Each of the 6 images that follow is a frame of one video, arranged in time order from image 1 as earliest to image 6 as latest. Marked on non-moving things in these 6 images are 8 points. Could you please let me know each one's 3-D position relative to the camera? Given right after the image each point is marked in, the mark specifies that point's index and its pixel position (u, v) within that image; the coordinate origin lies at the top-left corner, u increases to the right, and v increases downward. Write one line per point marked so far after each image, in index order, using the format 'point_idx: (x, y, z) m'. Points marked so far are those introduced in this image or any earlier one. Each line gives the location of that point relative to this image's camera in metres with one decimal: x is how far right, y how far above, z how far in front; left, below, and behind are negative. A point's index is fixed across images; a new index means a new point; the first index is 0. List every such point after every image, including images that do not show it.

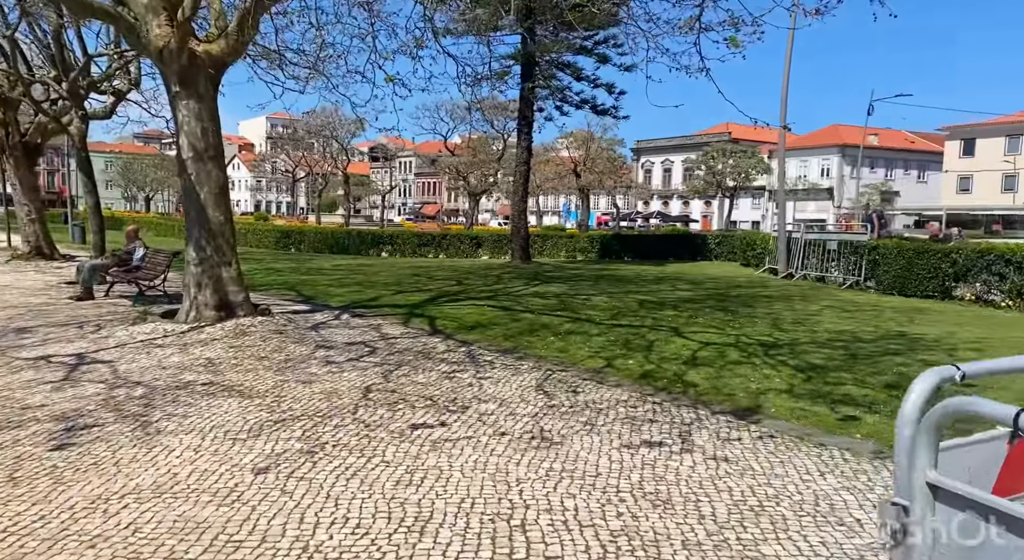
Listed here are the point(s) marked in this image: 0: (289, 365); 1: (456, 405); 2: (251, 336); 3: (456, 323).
0: (-1.9, -0.7, +6.3) m
1: (-0.4, -0.8, +5.0) m
2: (-2.6, -0.6, +7.4) m
3: (-0.6, -0.5, +8.6) m
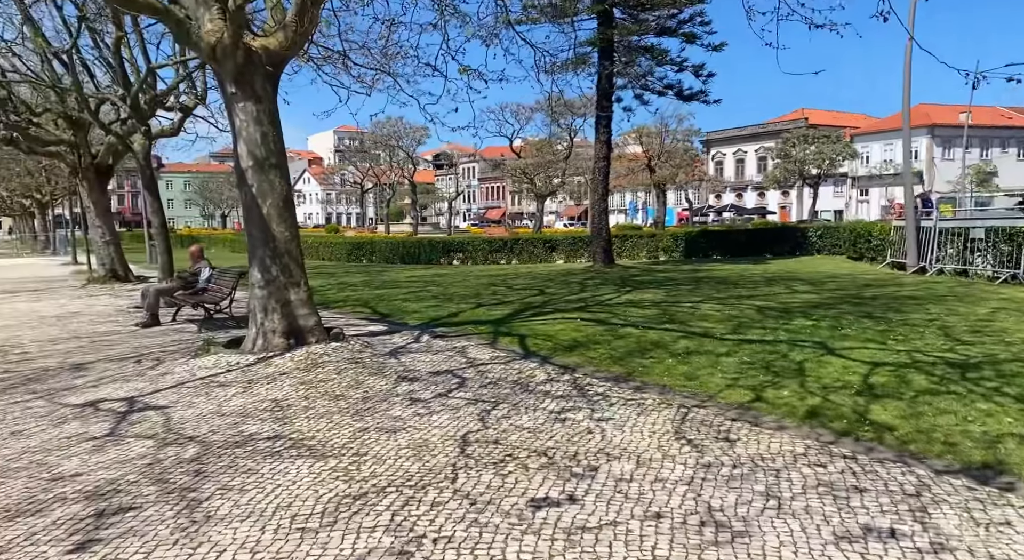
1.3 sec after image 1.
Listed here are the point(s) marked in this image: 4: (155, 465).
0: (-1.0, -0.9, +5.3) m
1: (+0.4, -1.0, +3.9) m
2: (-1.7, -0.8, +6.5) m
3: (+0.4, -0.6, +7.5) m
4: (-2.0, -1.1, +4.2) m
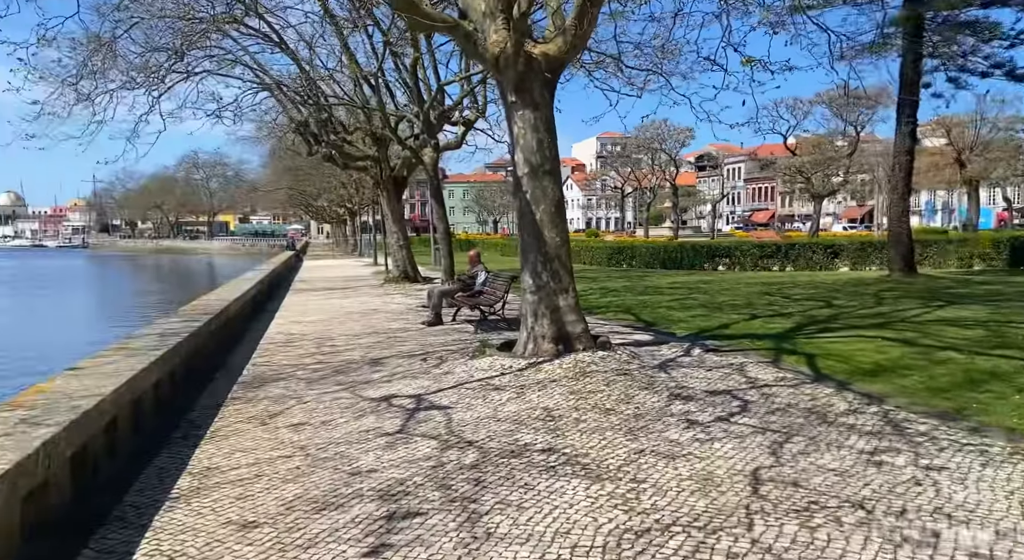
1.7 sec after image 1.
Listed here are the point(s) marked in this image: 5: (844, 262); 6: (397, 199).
0: (+0.9, -1.0, +5.0) m
1: (+1.7, -1.1, +3.1) m
2: (+0.7, -0.9, +6.3) m
3: (+3.0, -0.8, +6.6) m
4: (-0.4, -1.1, +4.3) m
5: (+8.8, +0.4, +19.4) m
6: (-3.1, +2.2, +19.8) m
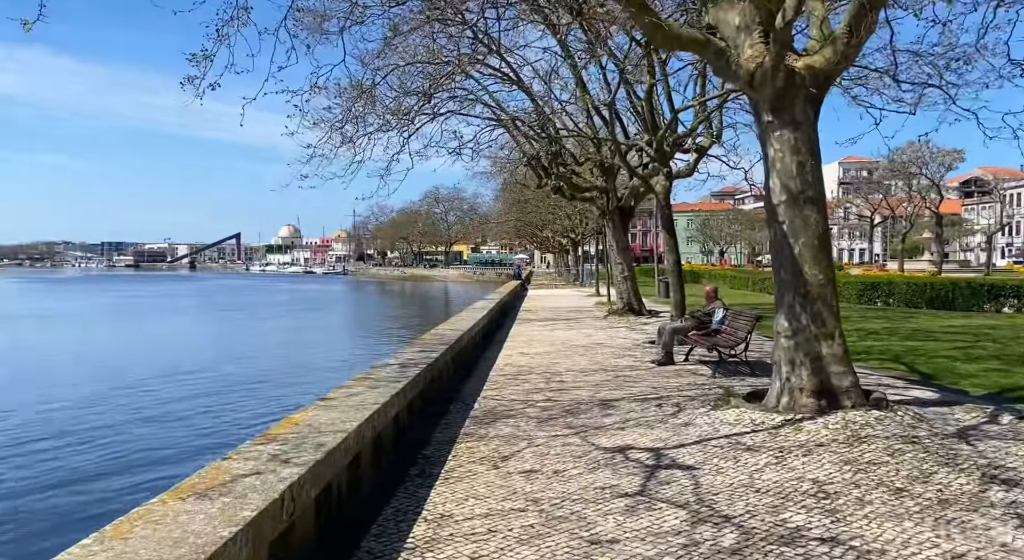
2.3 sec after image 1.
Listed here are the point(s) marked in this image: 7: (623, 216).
0: (+2.4, -1.3, +3.9) m
1: (+2.6, -1.3, +1.9) m
2: (+2.6, -1.2, +5.3) m
3: (+4.9, -1.1, +4.8) m
4: (+0.9, -1.3, +3.7) m
5: (+14.1, -0.6, +15.4) m
6: (+3.0, +1.3, +19.4) m
7: (+2.9, +1.7, +19.3) m
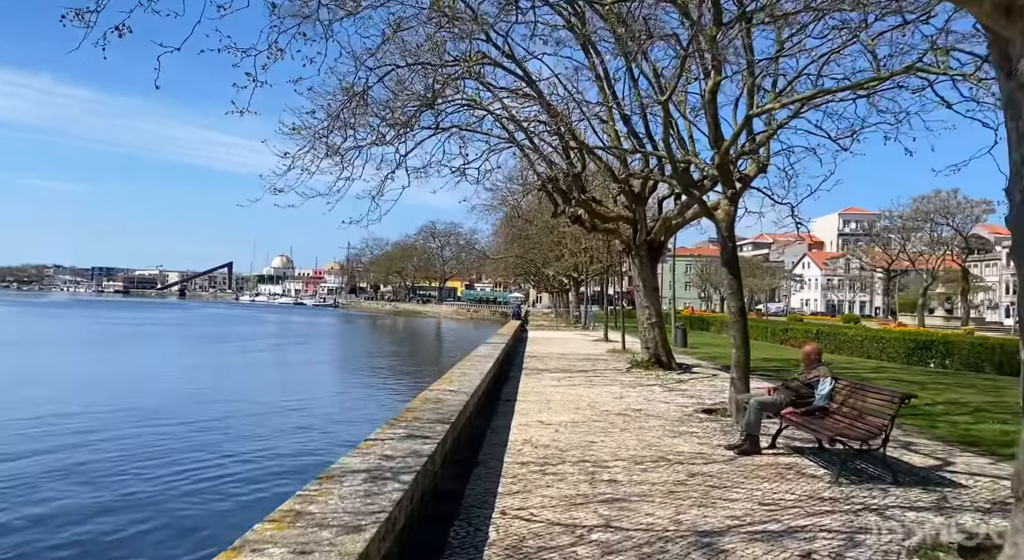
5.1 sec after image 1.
0: (+2.7, -1.5, +1.0) m
1: (+2.9, -1.4, -1.0) m
2: (+2.9, -1.5, +2.4) m
3: (+5.1, -1.5, +1.9) m
4: (+1.2, -1.5, +0.7) m
5: (+14.3, -1.8, +12.6) m
6: (+3.2, +0.2, +16.6) m
7: (+3.2, +0.6, +16.5) m
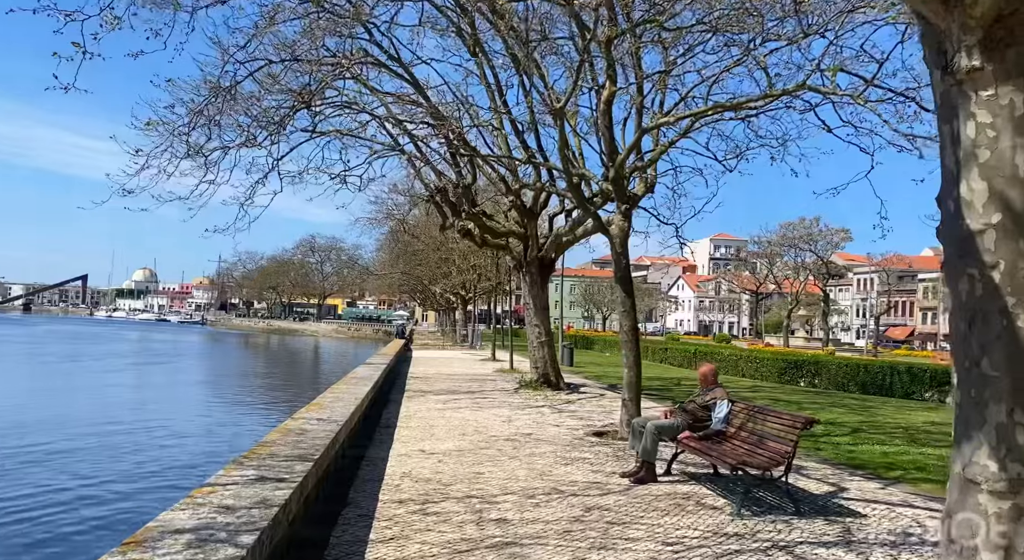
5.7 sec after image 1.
0: (+2.5, -1.5, +0.6) m
1: (+3.1, -1.4, -1.3) m
2: (+2.5, -1.6, +2.0) m
3: (+4.8, -1.6, +1.9) m
4: (+1.1, -1.5, +0.2) m
5: (+12.2, -2.3, +13.9) m
6: (+0.6, -0.2, +16.2) m
7: (+0.6, +0.2, +16.1) m
